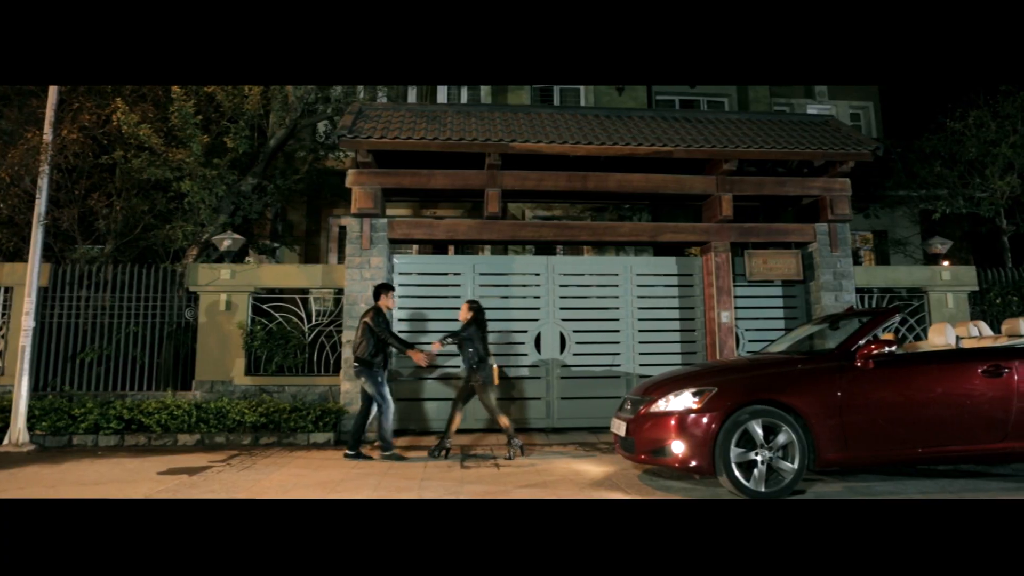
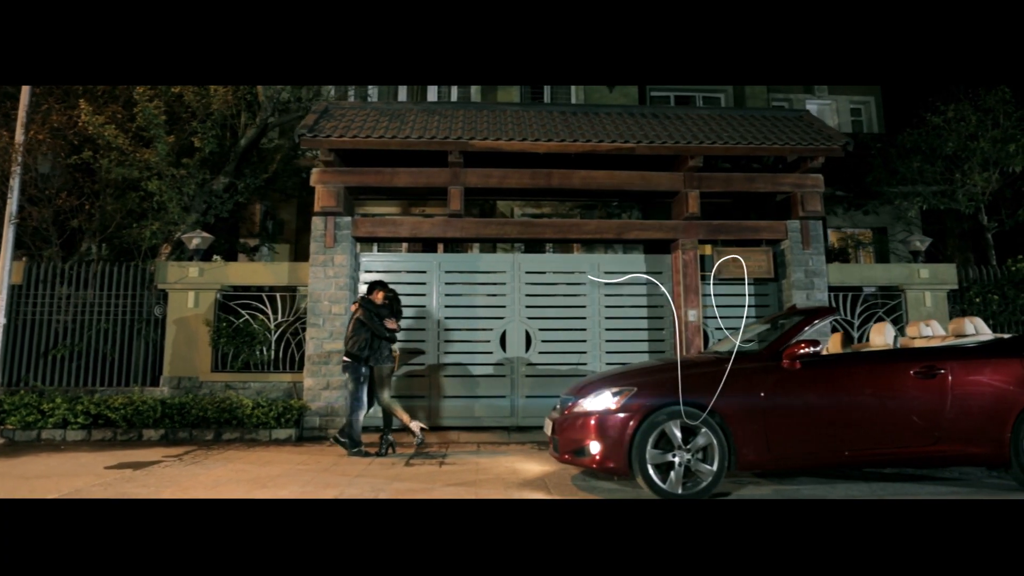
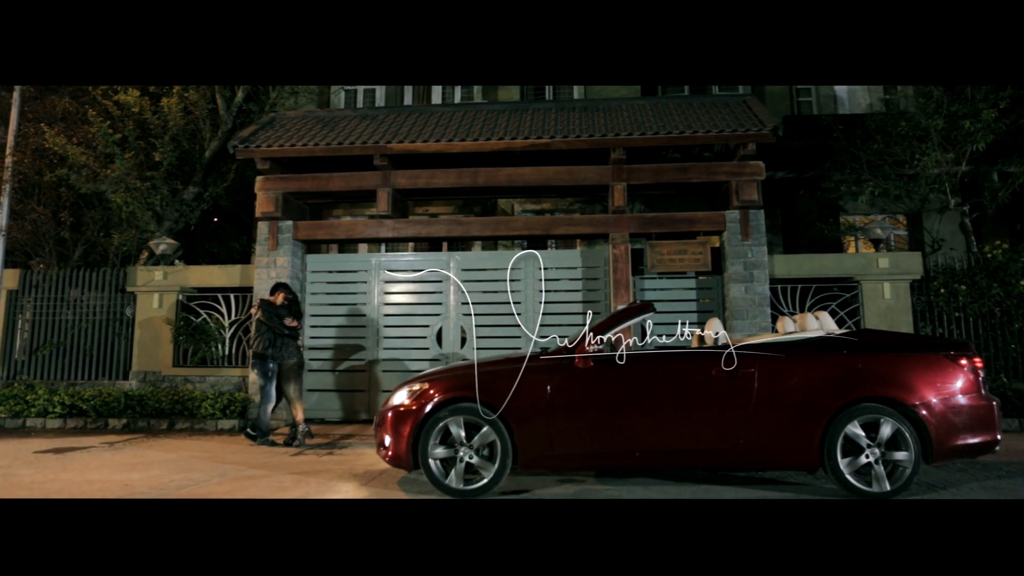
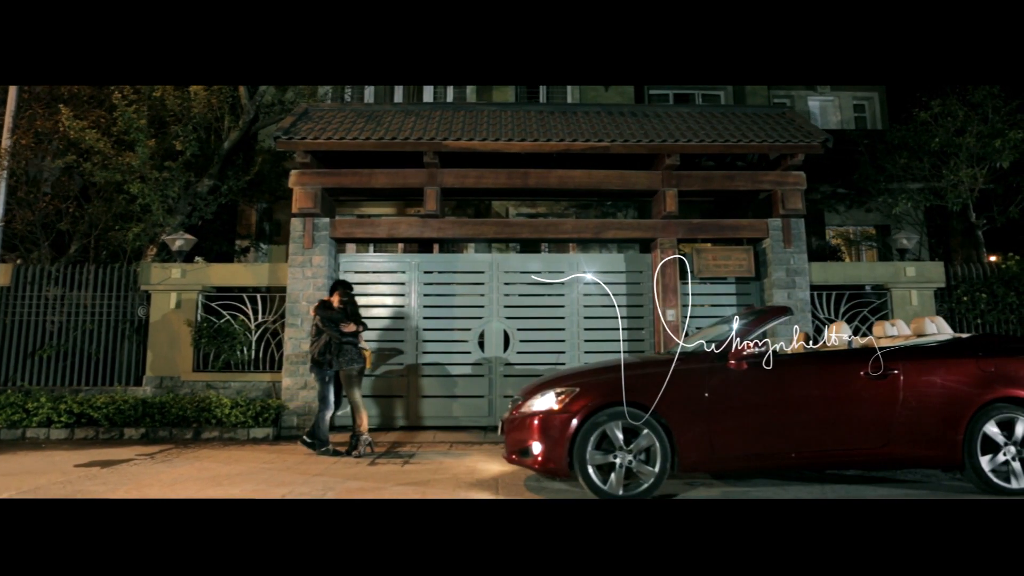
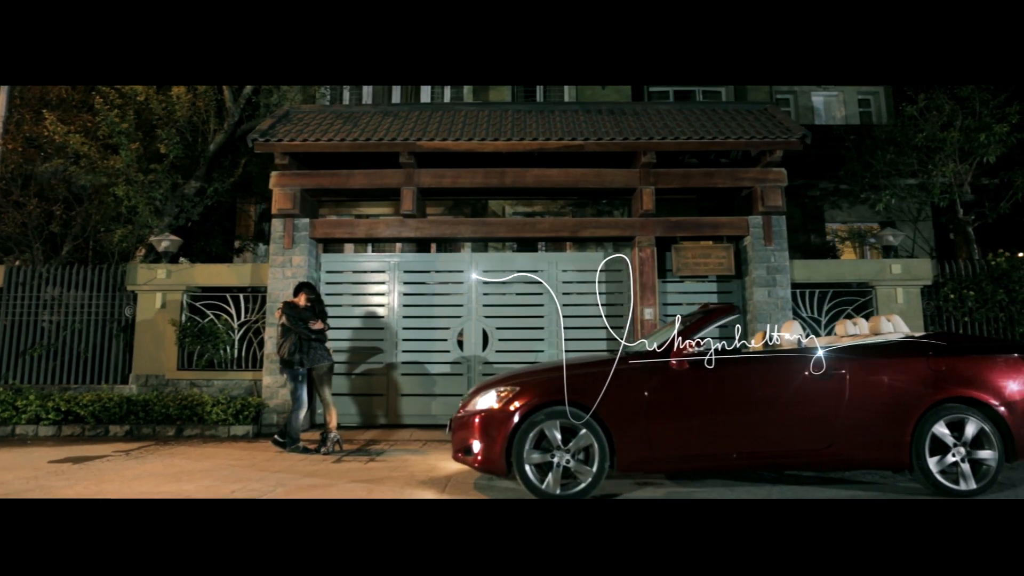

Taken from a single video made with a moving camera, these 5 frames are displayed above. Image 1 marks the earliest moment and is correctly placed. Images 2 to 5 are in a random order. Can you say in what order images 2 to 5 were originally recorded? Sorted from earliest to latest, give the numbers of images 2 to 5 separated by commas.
2, 4, 5, 3
